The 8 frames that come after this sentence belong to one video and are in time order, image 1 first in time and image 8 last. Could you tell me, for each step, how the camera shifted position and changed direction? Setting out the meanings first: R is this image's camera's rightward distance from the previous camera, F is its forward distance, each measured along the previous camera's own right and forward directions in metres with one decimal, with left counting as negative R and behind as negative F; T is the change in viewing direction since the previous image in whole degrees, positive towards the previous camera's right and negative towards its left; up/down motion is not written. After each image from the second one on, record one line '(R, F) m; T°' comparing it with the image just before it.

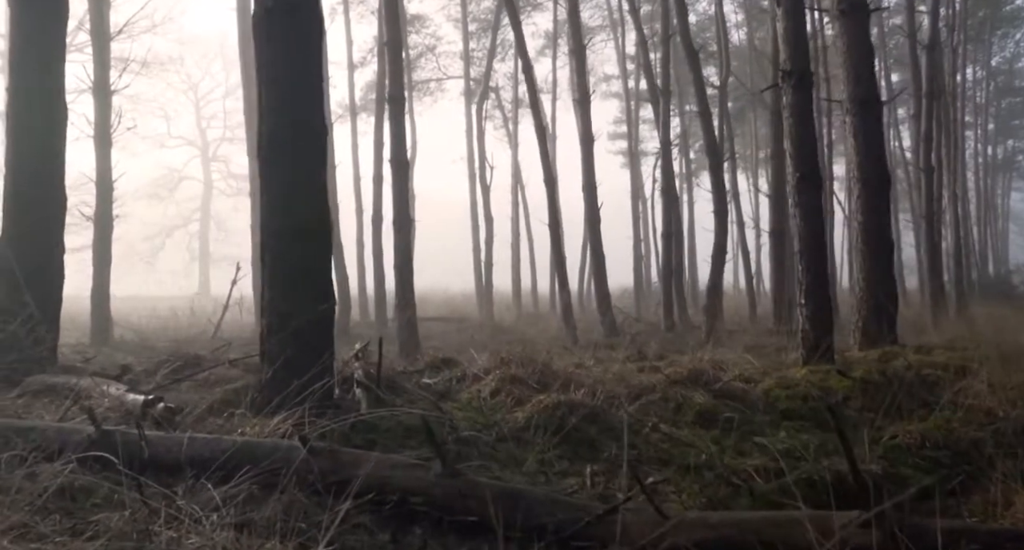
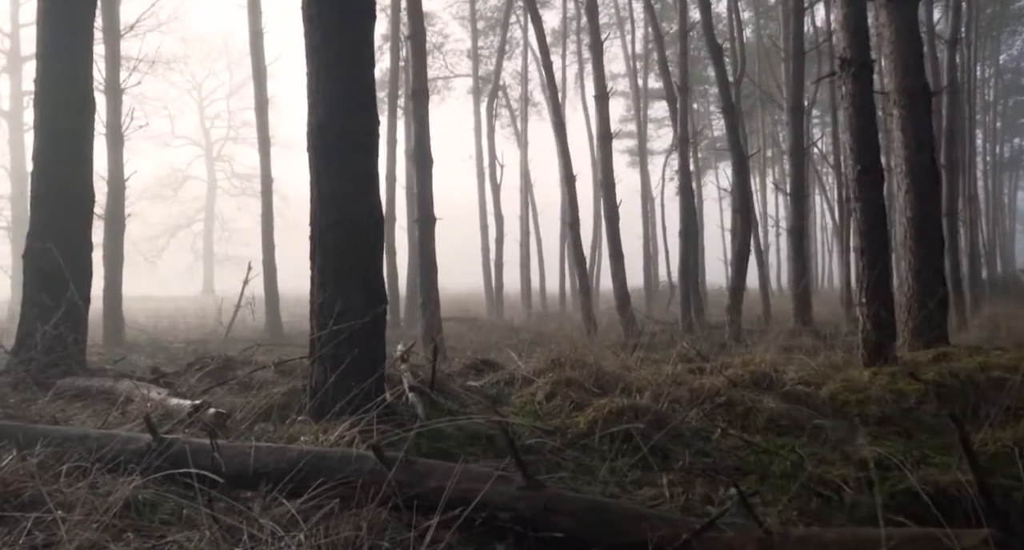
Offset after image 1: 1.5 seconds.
(-0.4, +0.3) m; 0°
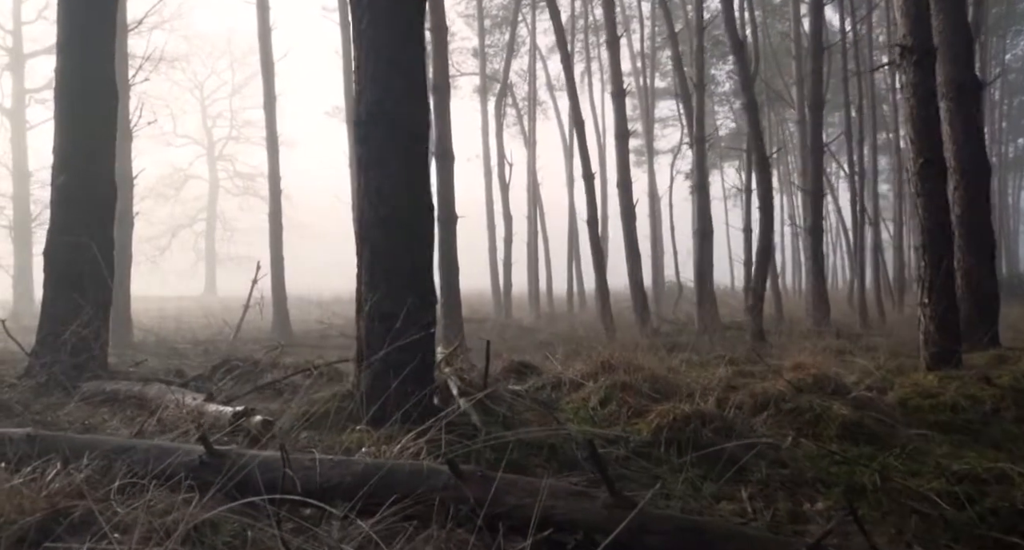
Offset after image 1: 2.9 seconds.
(-0.4, +0.4) m; 0°
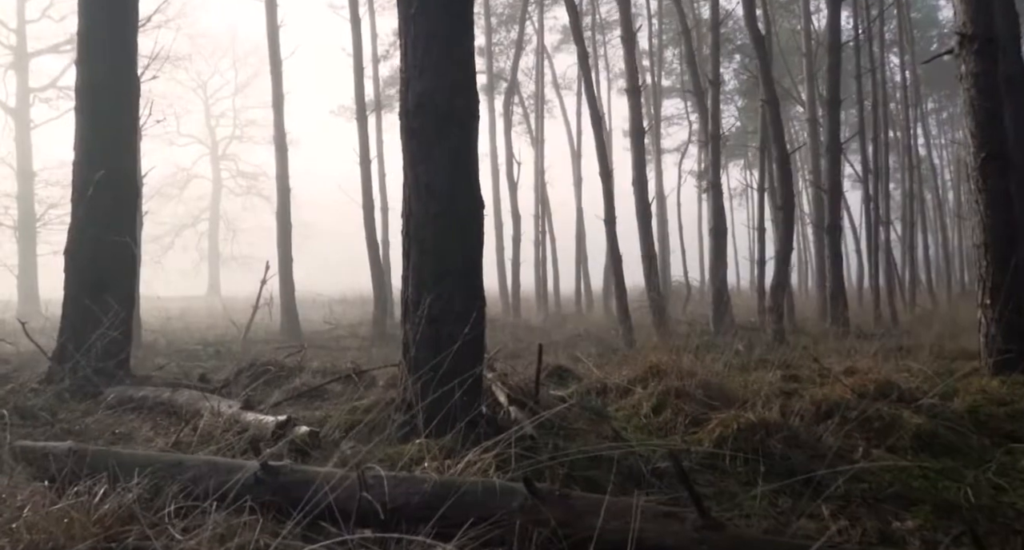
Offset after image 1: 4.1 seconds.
(-0.3, +0.3) m; 0°
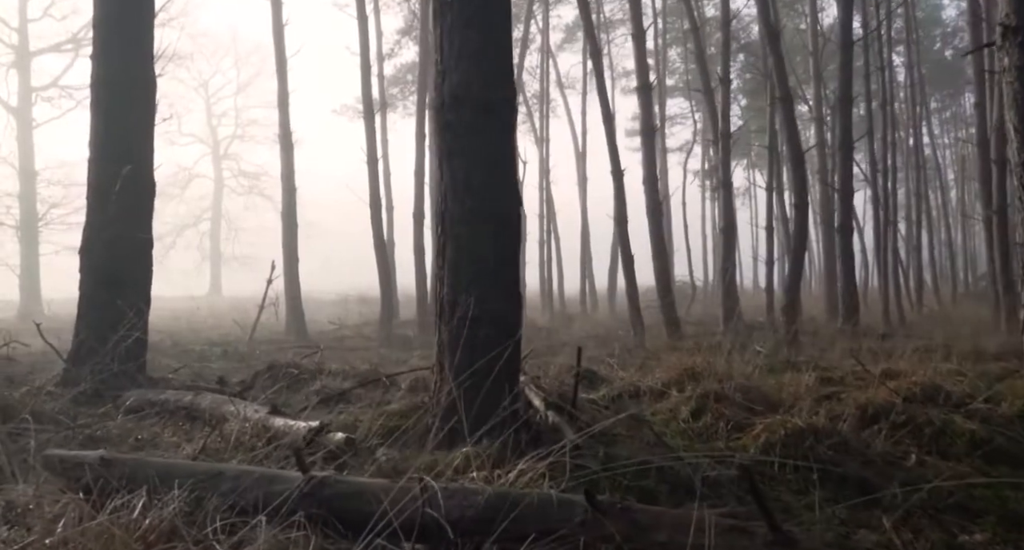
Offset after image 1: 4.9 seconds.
(-0.2, +0.2) m; 0°
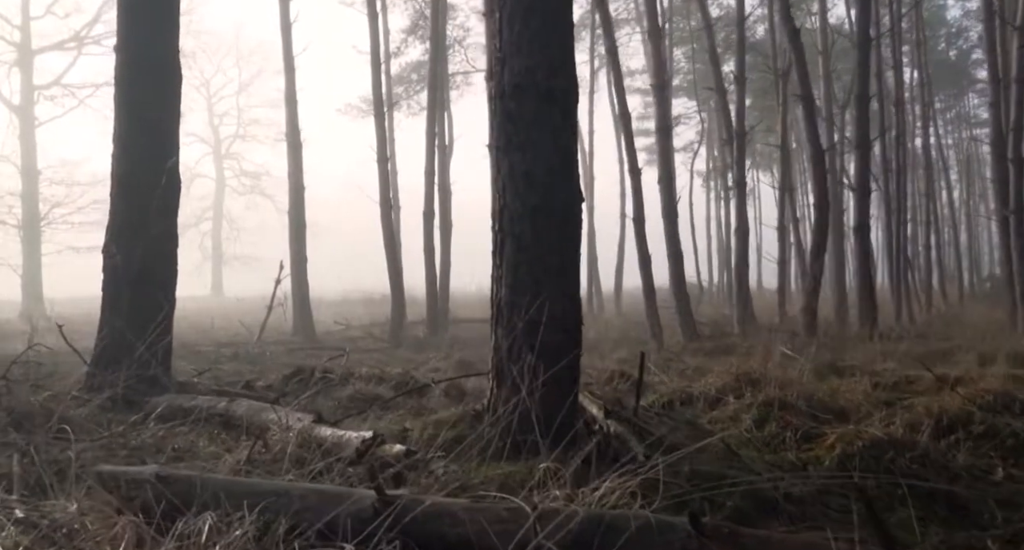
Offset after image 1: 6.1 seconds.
(-0.4, +0.3) m; 0°
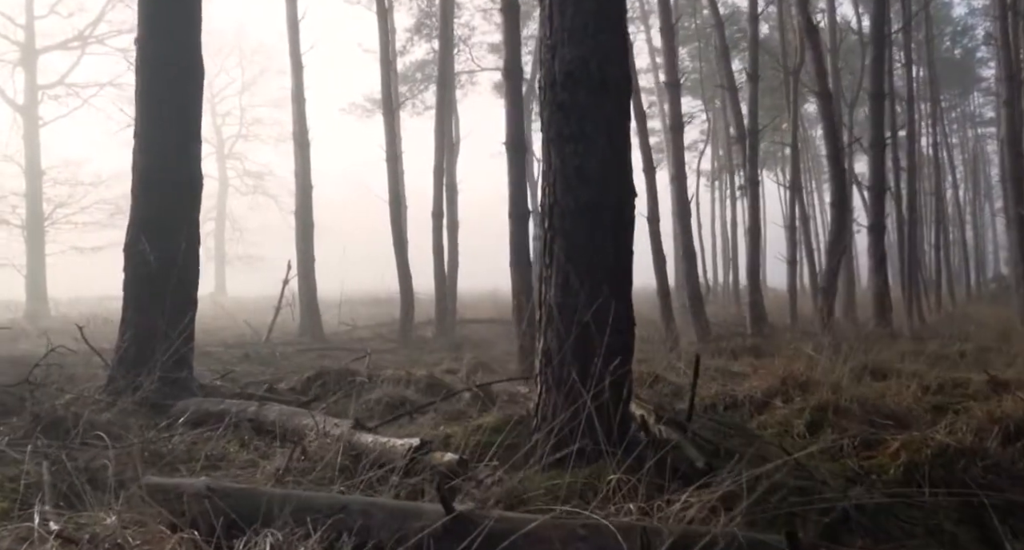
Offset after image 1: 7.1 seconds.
(-0.3, +0.2) m; 0°
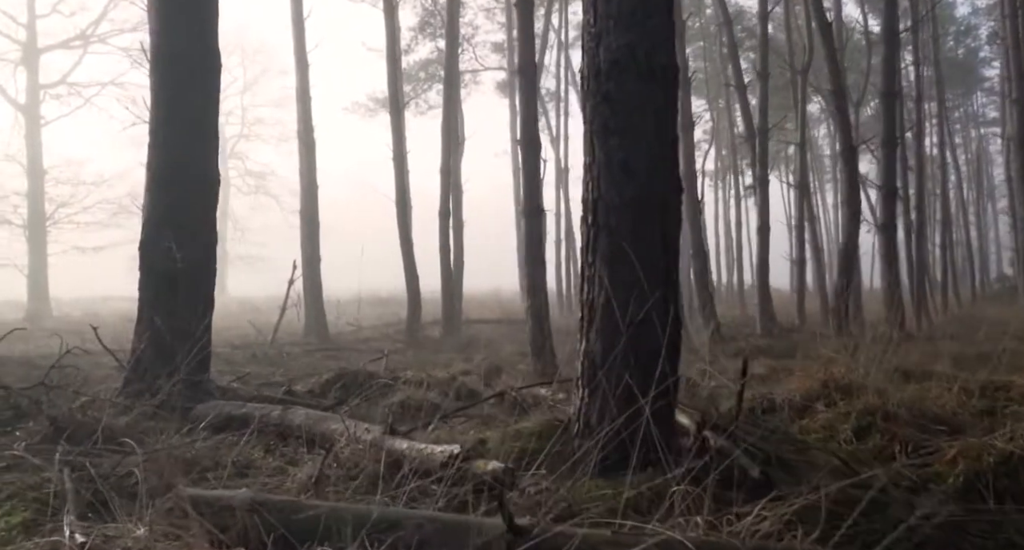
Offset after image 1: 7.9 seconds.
(-0.2, +0.2) m; 0°
